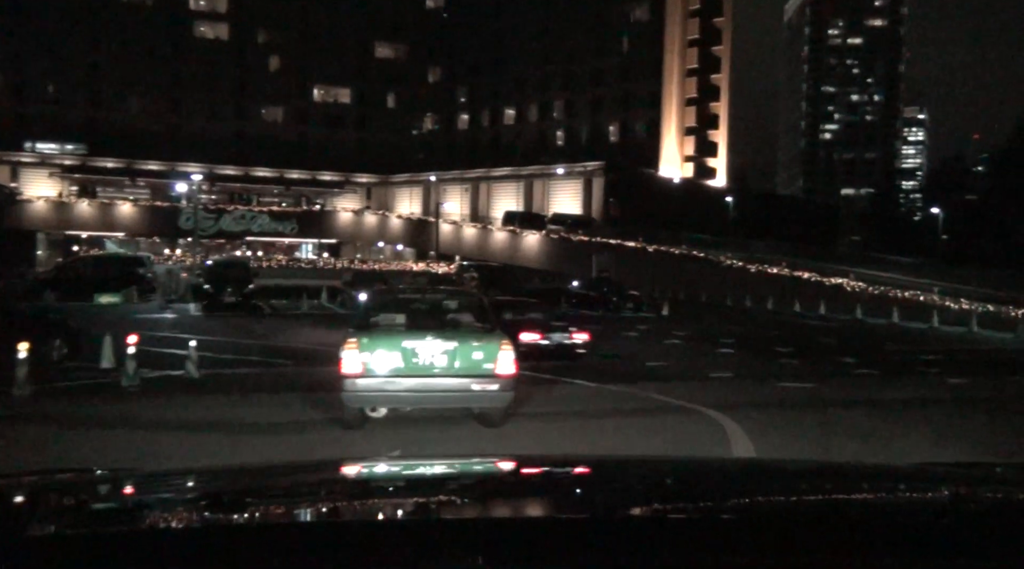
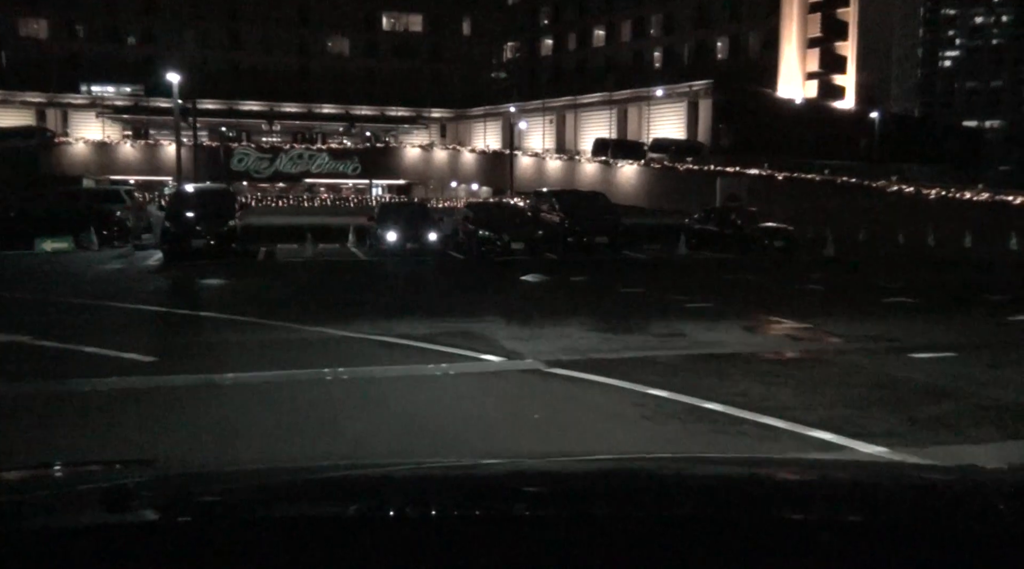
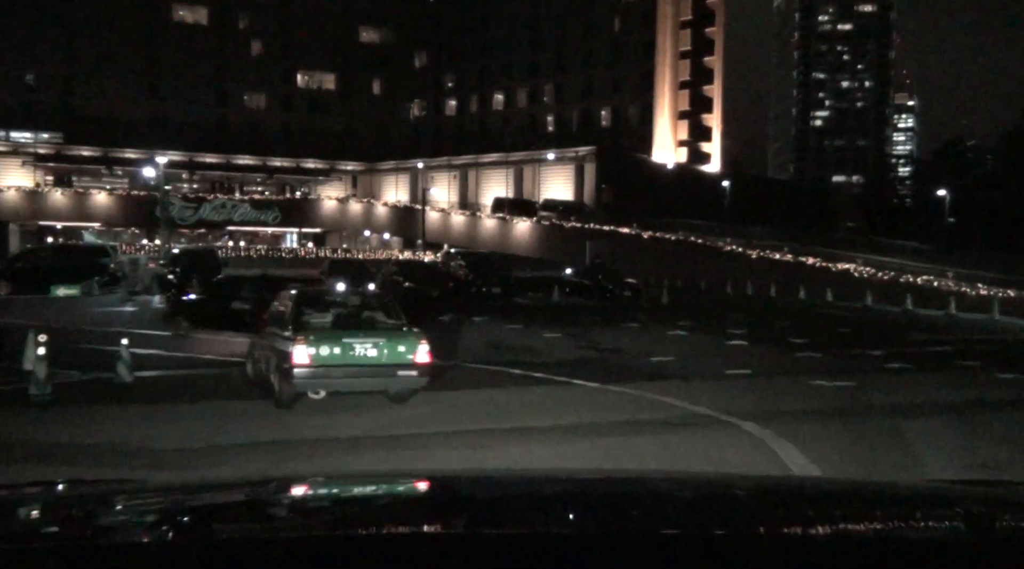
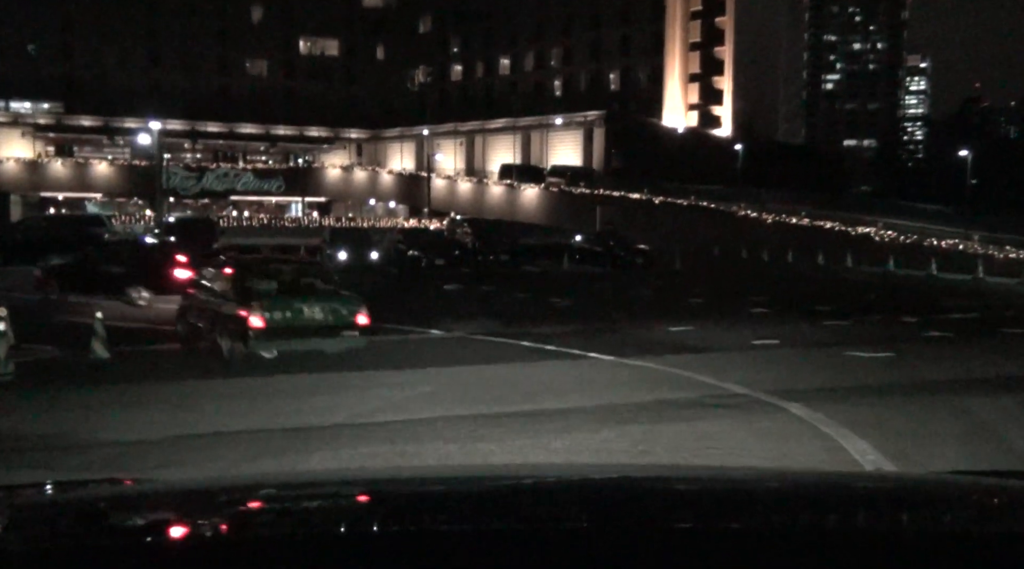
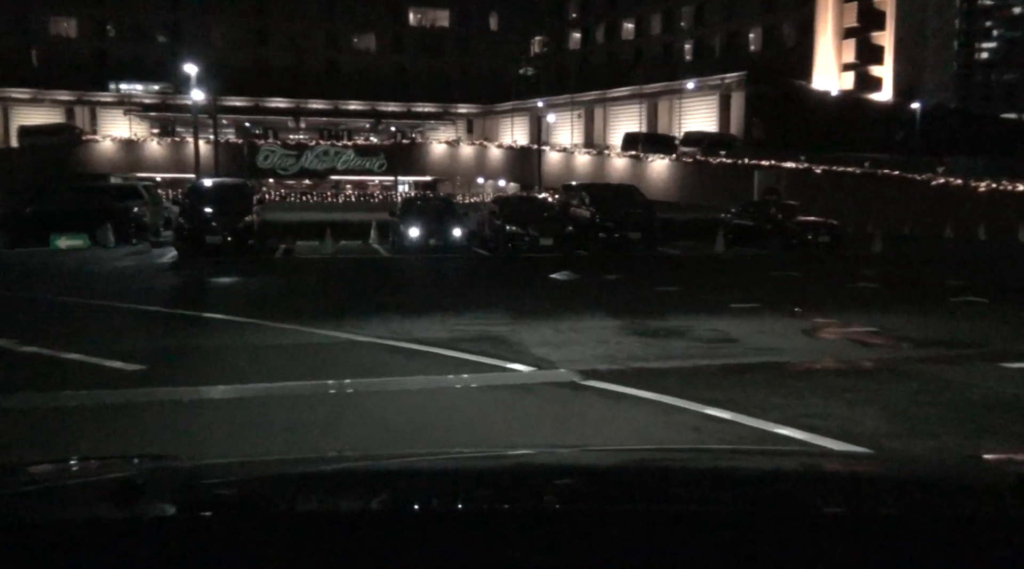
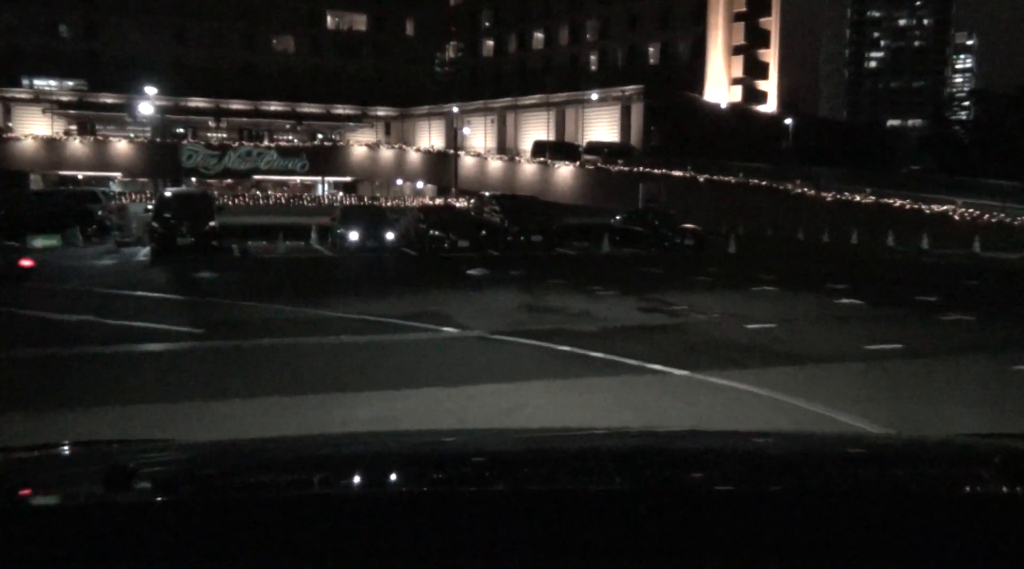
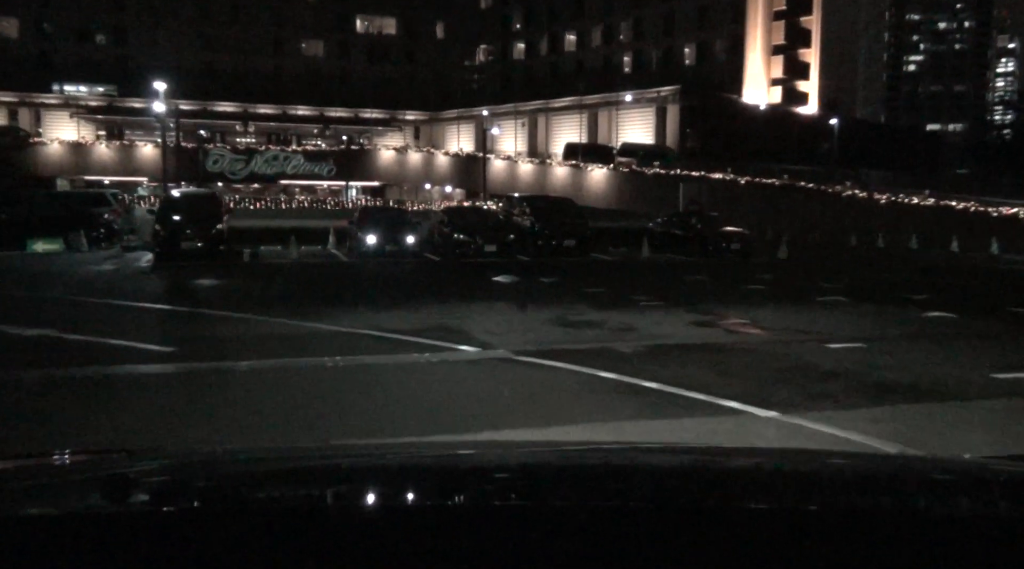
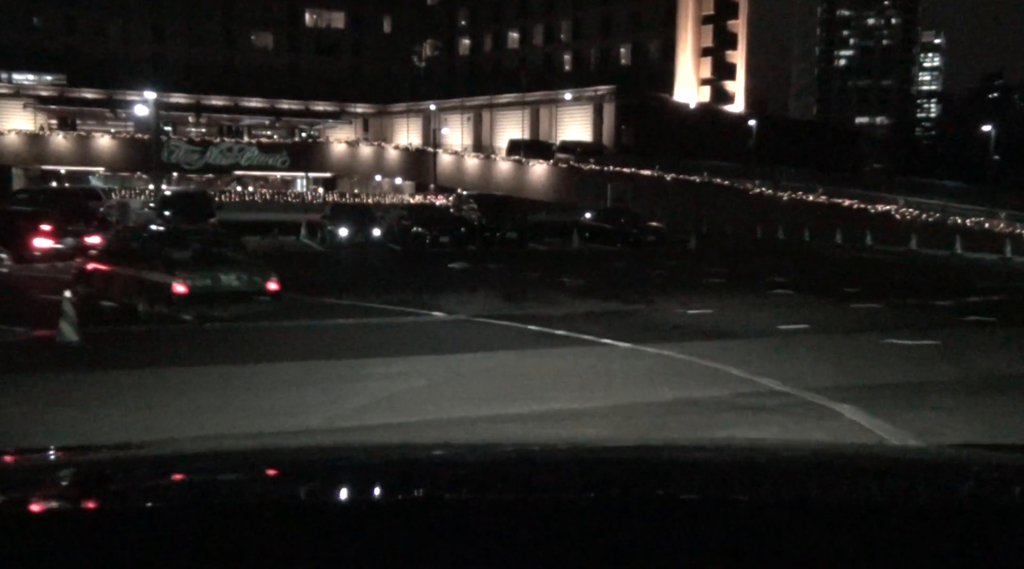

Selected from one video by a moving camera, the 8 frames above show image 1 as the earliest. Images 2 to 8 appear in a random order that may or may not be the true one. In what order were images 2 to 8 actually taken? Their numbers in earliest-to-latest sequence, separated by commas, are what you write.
3, 4, 8, 6, 7, 2, 5
